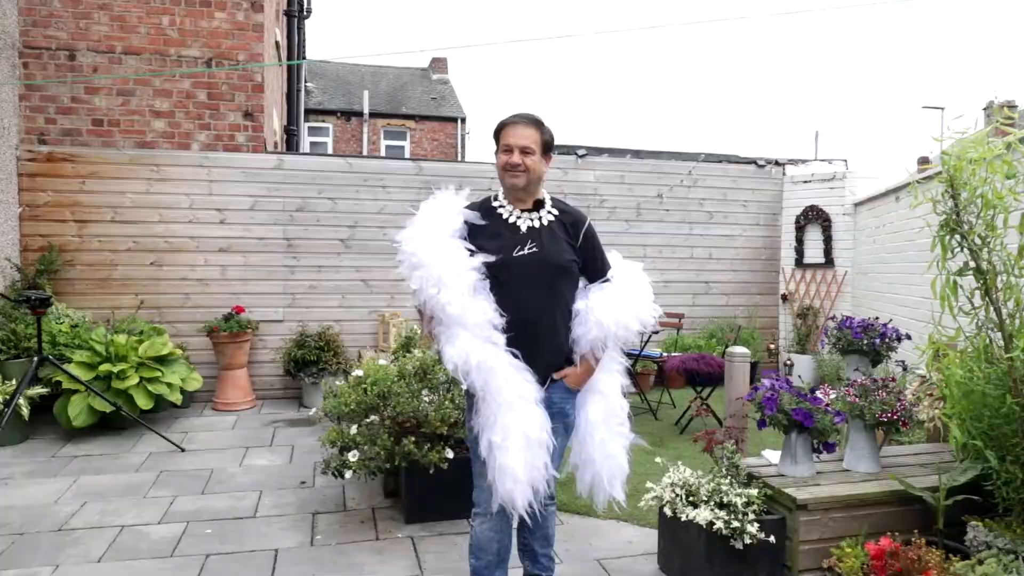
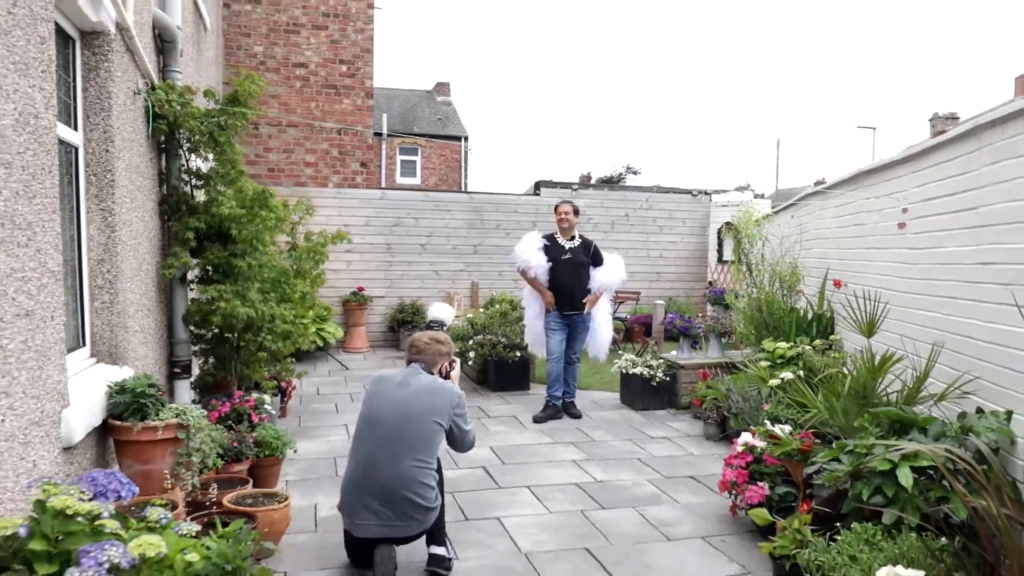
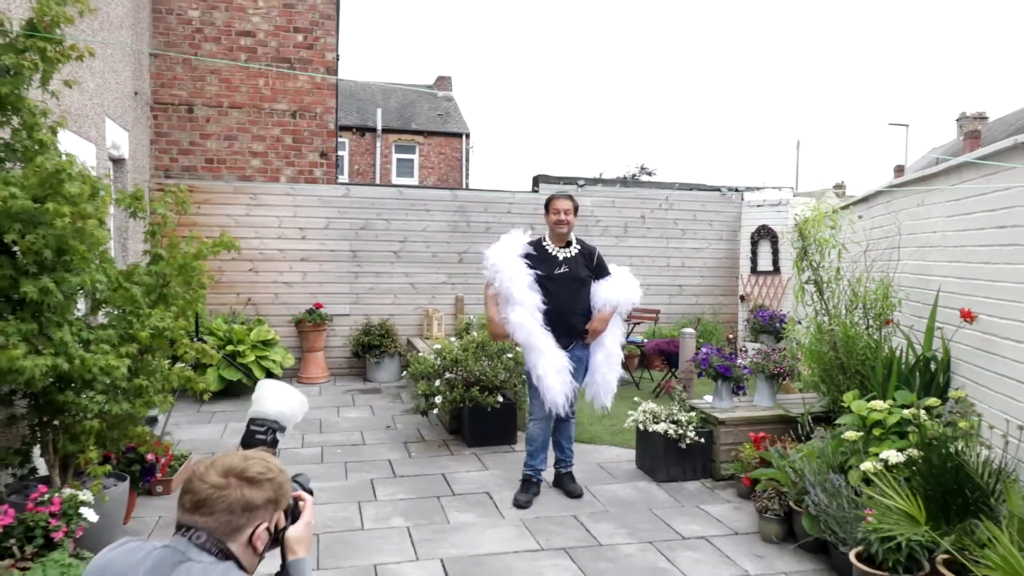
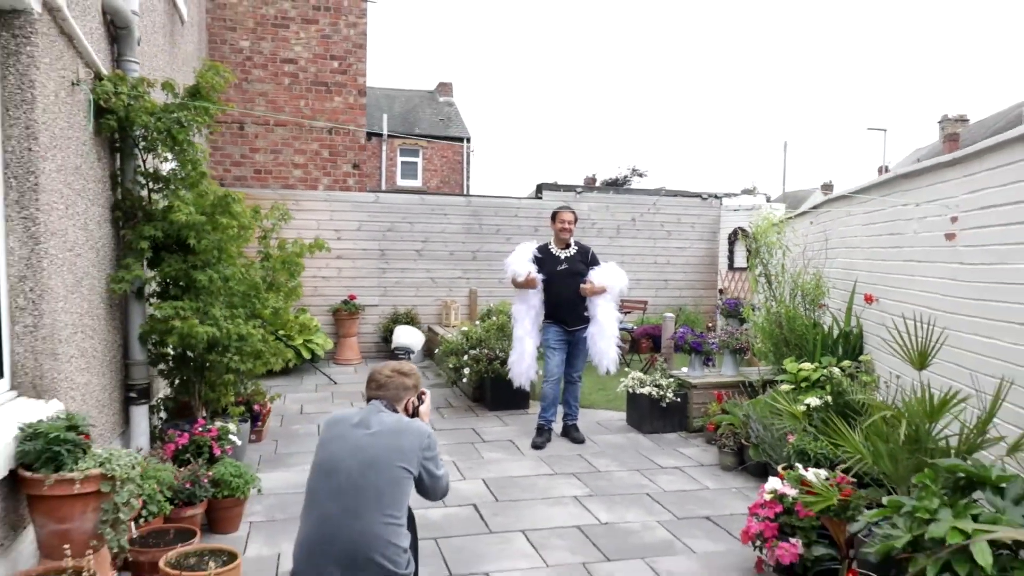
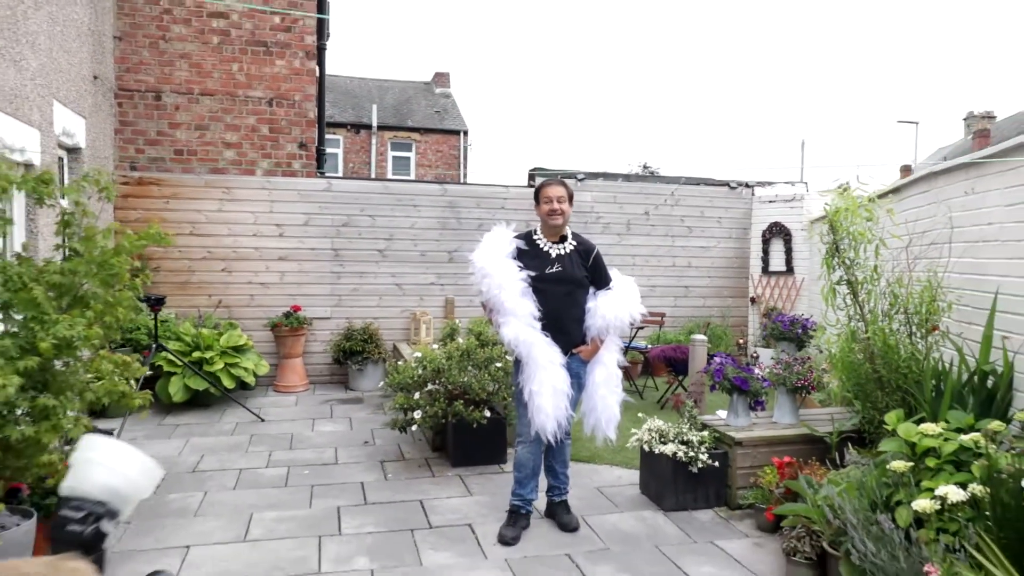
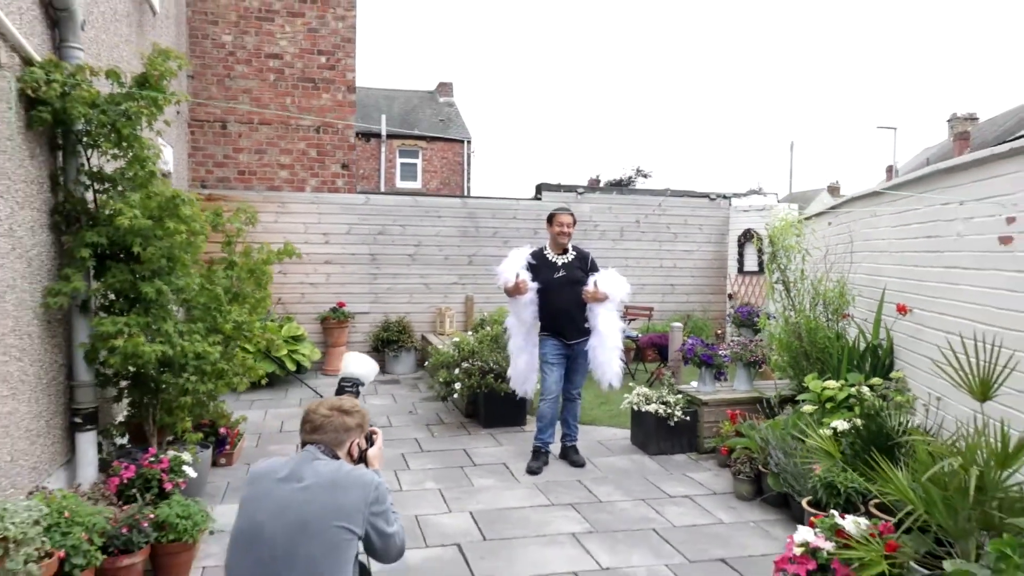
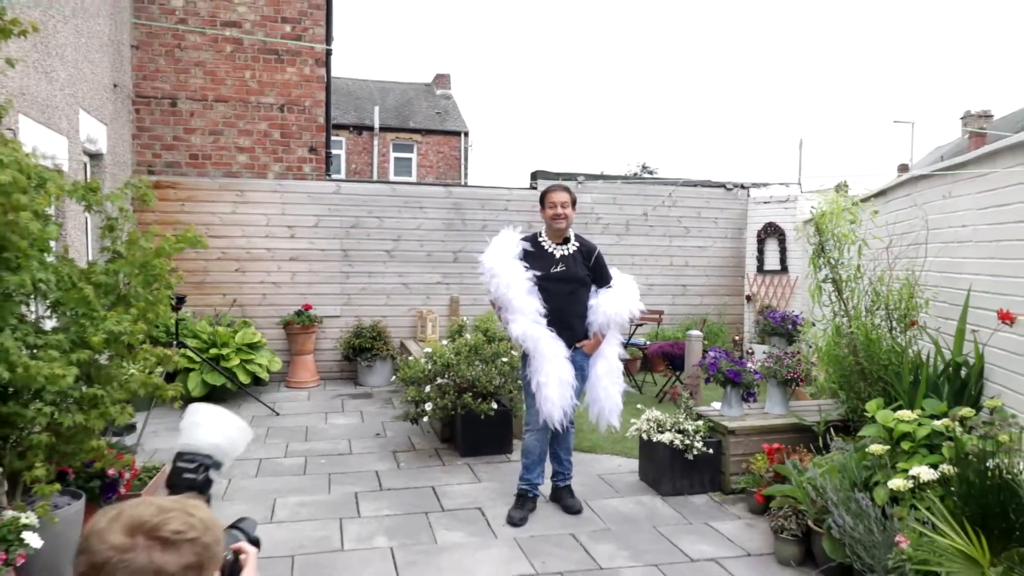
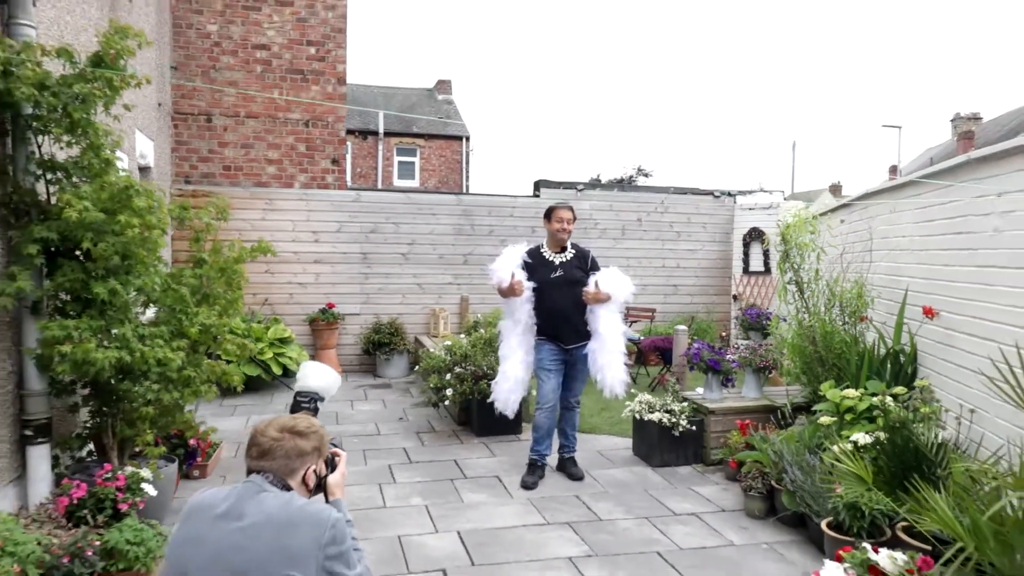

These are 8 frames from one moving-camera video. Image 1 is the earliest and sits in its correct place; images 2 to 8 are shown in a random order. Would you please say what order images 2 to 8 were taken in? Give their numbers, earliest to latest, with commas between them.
5, 7, 3, 8, 6, 4, 2
